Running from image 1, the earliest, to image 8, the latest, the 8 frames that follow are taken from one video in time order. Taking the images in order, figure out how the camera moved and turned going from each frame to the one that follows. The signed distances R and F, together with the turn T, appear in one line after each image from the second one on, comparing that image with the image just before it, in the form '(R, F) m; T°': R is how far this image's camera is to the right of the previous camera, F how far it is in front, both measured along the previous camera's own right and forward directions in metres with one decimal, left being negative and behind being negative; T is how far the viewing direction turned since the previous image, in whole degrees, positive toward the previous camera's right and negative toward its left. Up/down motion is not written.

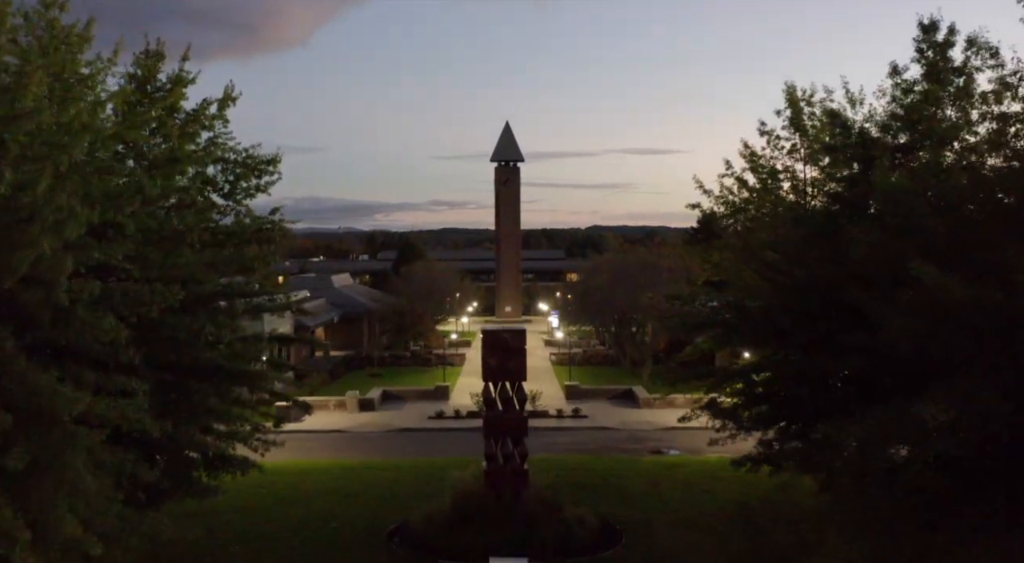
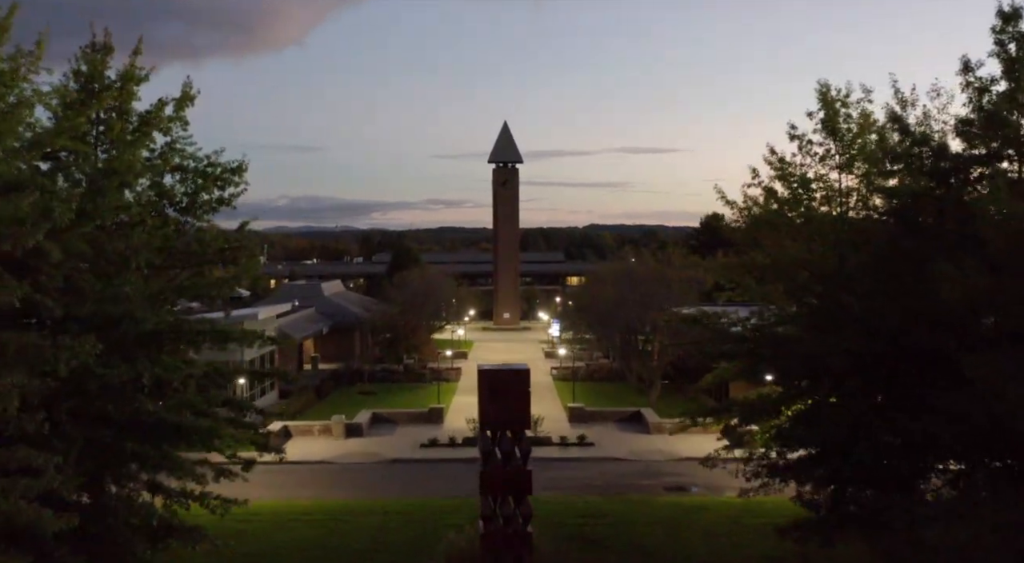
(-0.1, +2.0) m; 0°
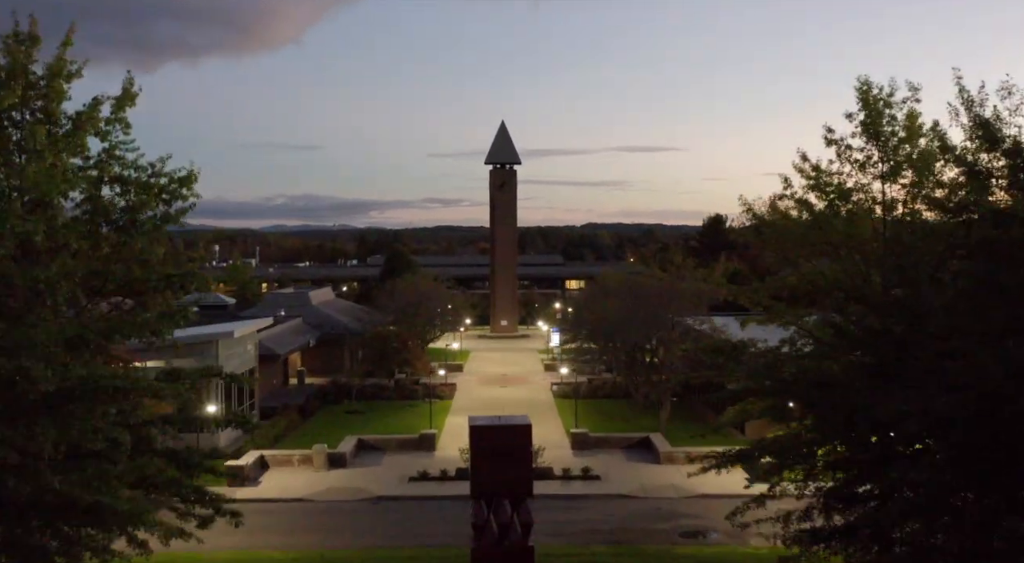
(0.0, +2.0) m; 0°
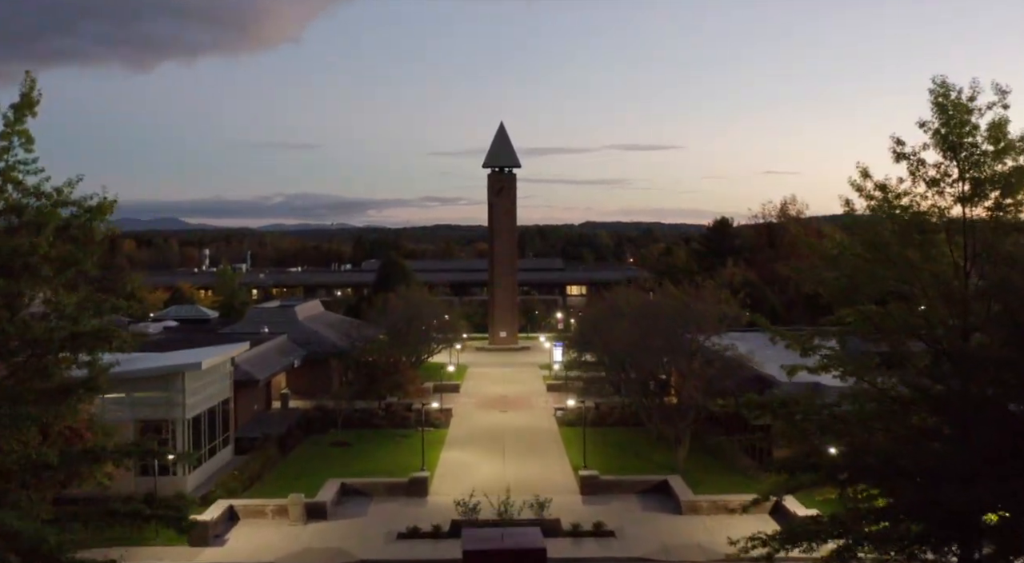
(-0.1, +2.5) m; 0°
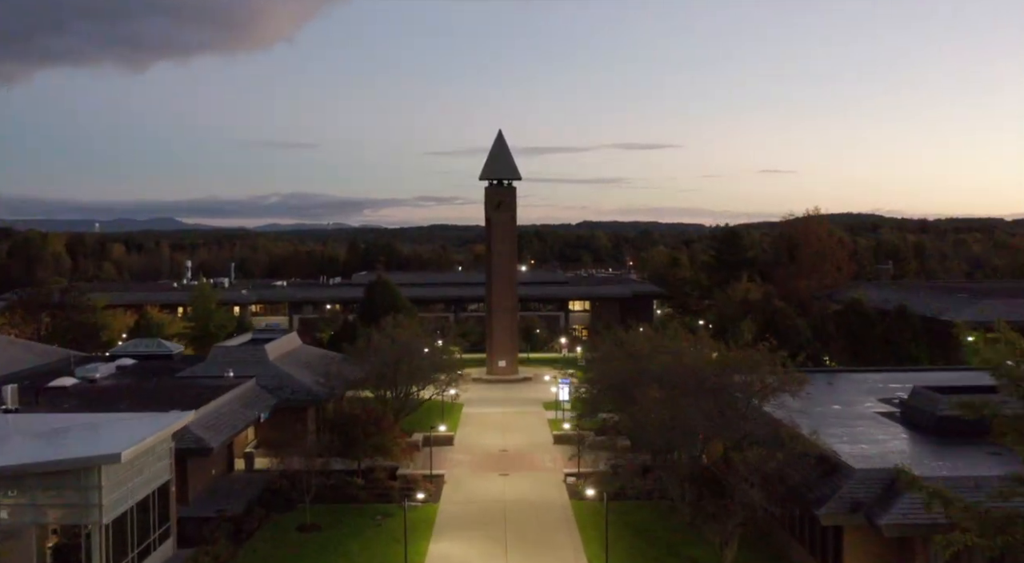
(-0.1, +4.5) m; 0°
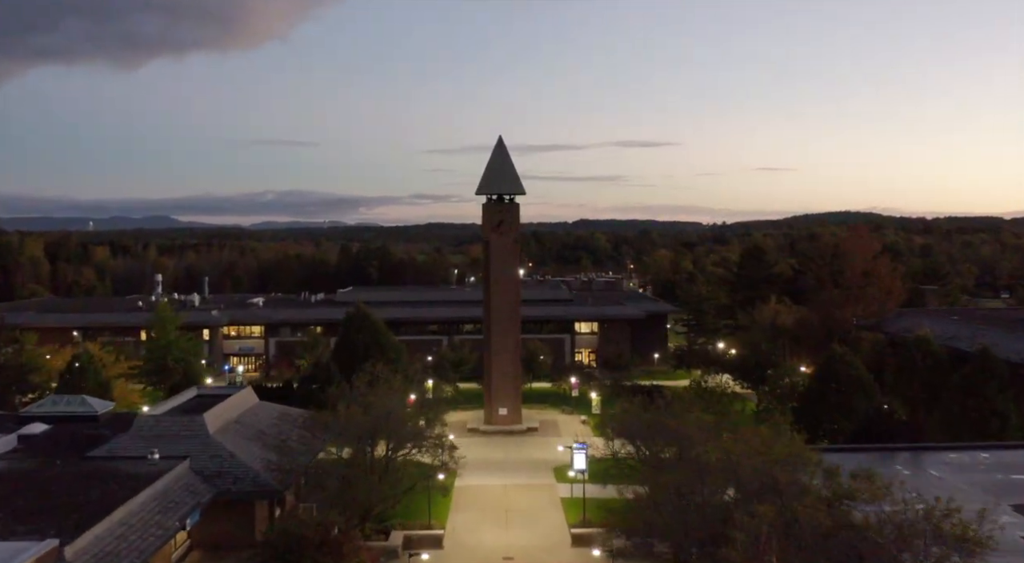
(-0.3, +6.9) m; 0°
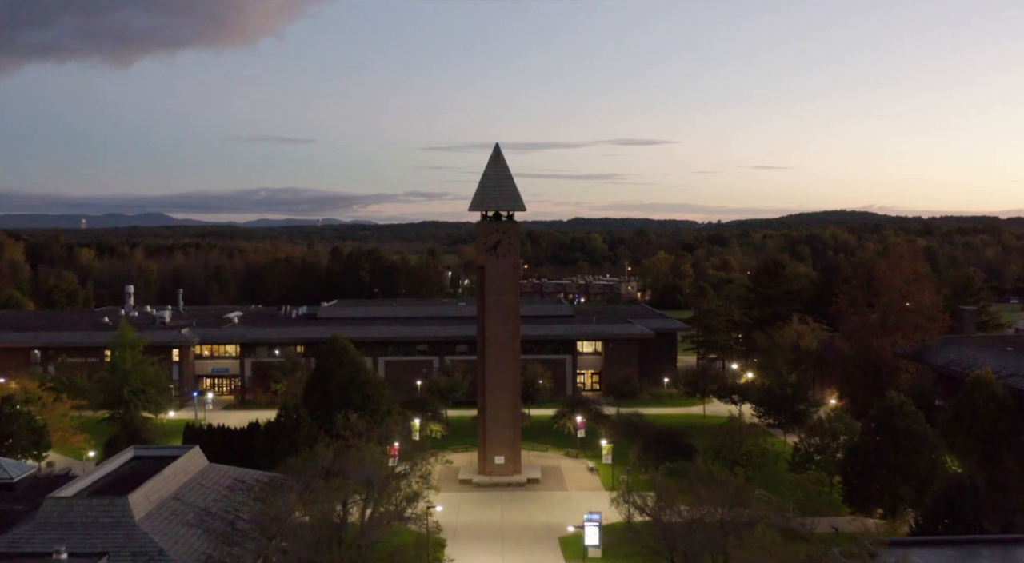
(-0.1, +5.0) m; 0°
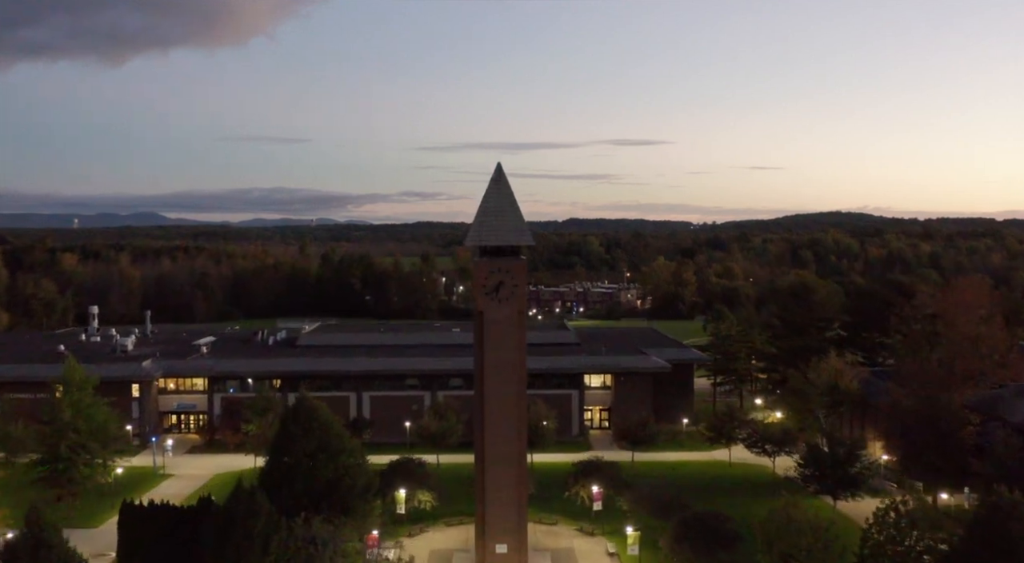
(-0.4, +6.0) m; 0°
